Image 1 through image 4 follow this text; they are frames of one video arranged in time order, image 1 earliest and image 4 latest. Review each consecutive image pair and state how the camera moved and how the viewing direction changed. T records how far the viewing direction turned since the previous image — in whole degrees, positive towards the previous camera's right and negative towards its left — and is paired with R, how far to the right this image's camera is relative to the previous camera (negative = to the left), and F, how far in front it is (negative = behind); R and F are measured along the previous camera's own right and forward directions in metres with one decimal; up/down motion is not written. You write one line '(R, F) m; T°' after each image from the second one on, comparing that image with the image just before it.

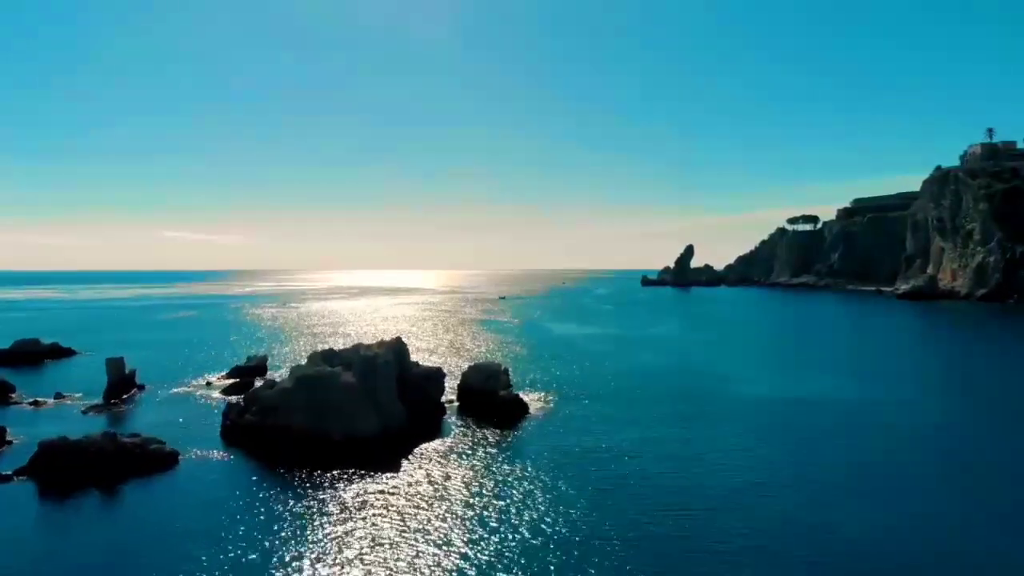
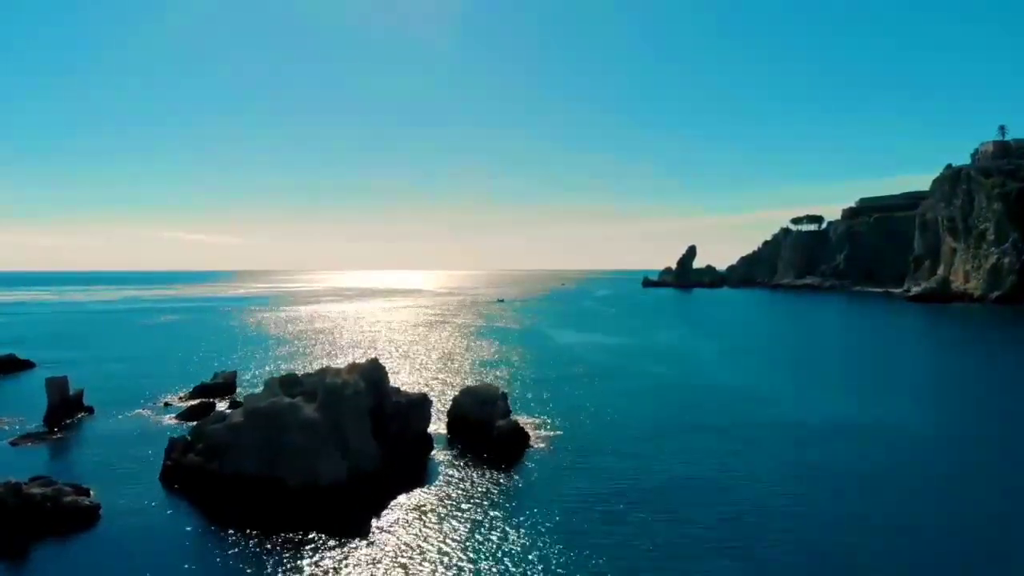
(0.0, +3.2) m; 0°
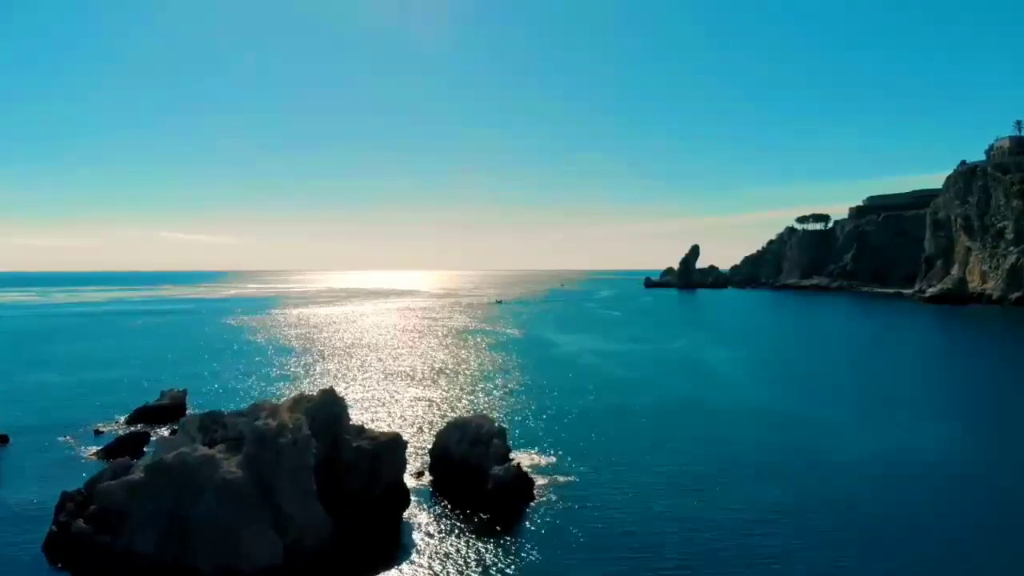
(0.0, +4.0) m; 0°
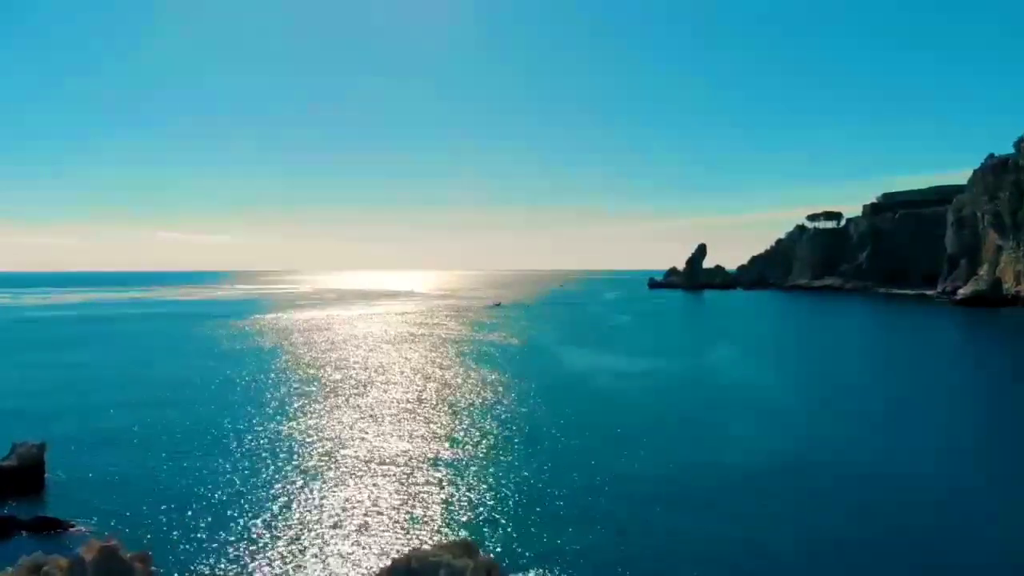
(0.0, +6.8) m; 0°
